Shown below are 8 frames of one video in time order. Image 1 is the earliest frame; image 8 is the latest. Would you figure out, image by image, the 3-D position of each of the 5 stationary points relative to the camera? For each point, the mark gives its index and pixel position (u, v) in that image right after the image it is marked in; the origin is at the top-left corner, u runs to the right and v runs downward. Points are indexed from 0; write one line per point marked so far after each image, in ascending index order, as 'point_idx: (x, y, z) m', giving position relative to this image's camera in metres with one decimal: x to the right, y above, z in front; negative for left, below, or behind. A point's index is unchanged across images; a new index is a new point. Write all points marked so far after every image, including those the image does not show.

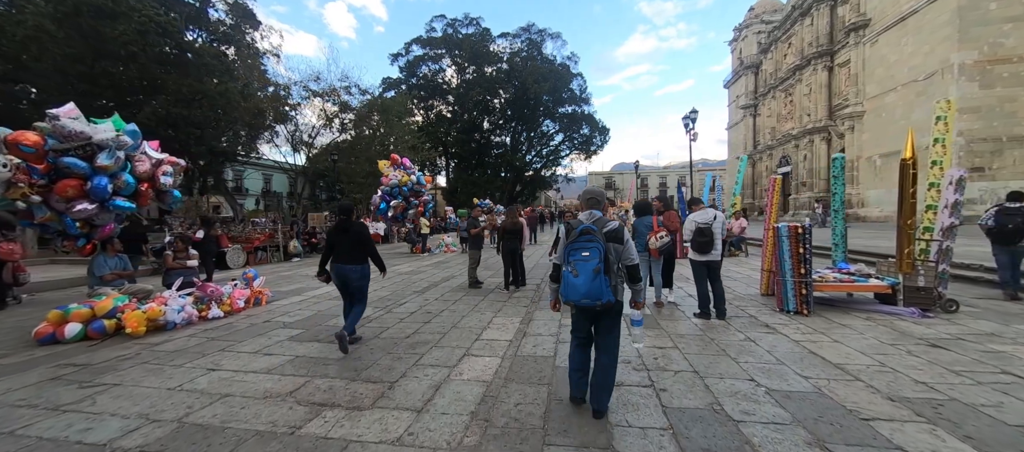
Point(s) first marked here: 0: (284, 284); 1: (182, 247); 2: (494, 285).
0: (-5.2, -1.3, +8.5) m
1: (-5.4, -0.3, +6.1) m
2: (-0.4, -1.3, +7.9) m
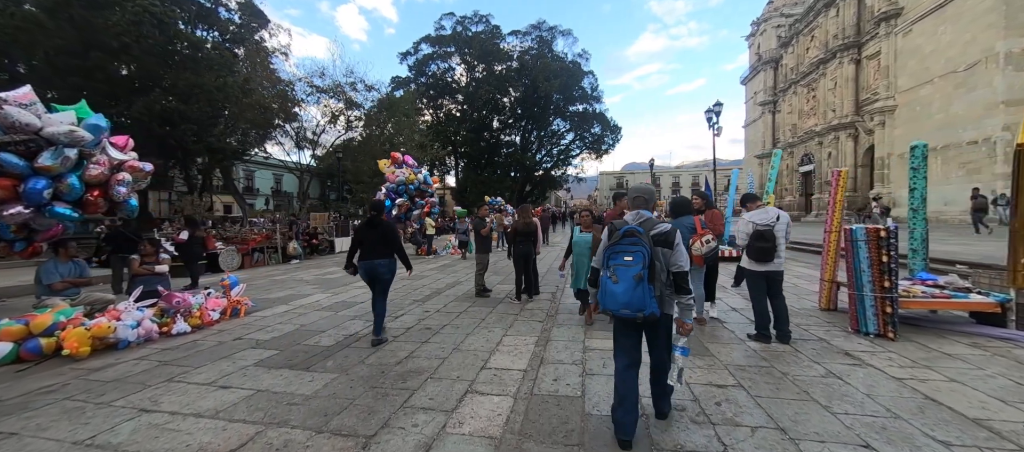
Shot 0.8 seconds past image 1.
0: (-4.9, -1.3, +7.8) m
1: (-5.2, -0.3, +5.4) m
2: (-0.1, -1.3, +7.0) m
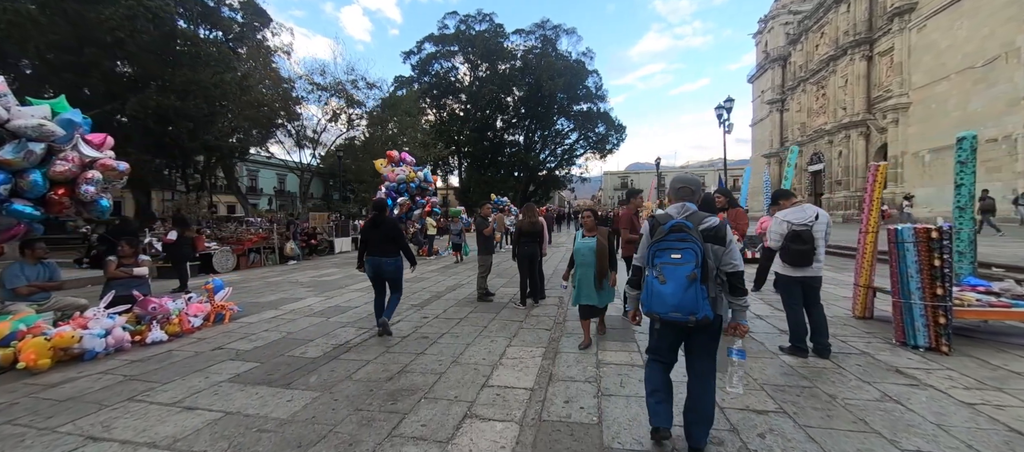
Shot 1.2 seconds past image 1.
0: (-4.9, -1.3, +7.4) m
1: (-5.2, -0.3, +5.0) m
2: (-0.1, -1.3, +6.6) m
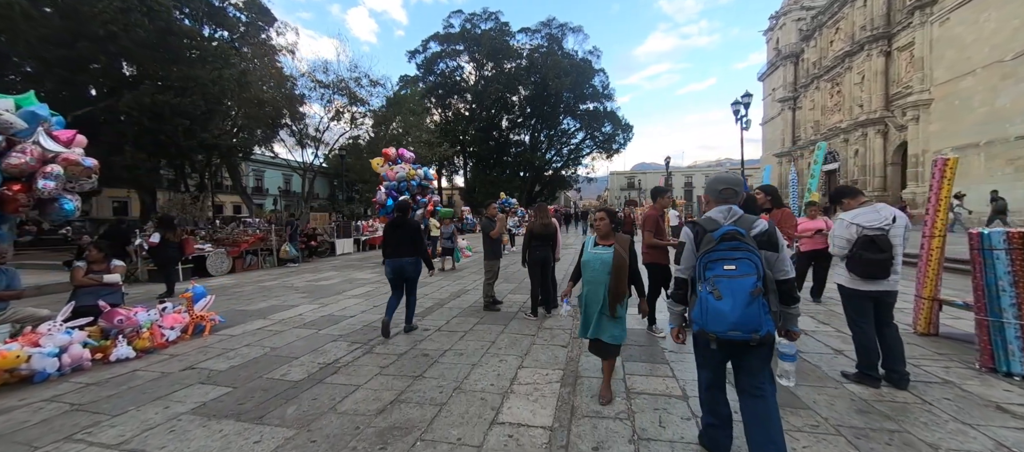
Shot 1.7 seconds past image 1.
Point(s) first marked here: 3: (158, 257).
0: (-4.7, -1.4, +6.9) m
1: (-5.0, -0.4, +4.5) m
2: (+0.1, -1.3, +6.0) m
3: (-6.7, -0.6, +7.1) m
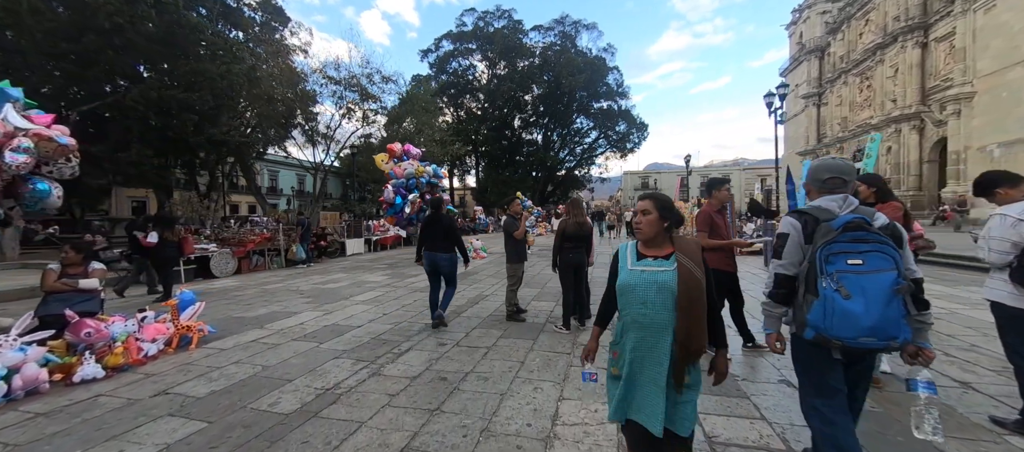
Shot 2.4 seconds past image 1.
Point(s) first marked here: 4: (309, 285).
0: (-4.3, -1.3, +6.3) m
1: (-4.7, -0.3, +4.0) m
2: (+0.5, -1.3, +5.3) m
3: (-6.3, -0.6, +6.6) m
4: (-4.4, -1.3, +8.2) m
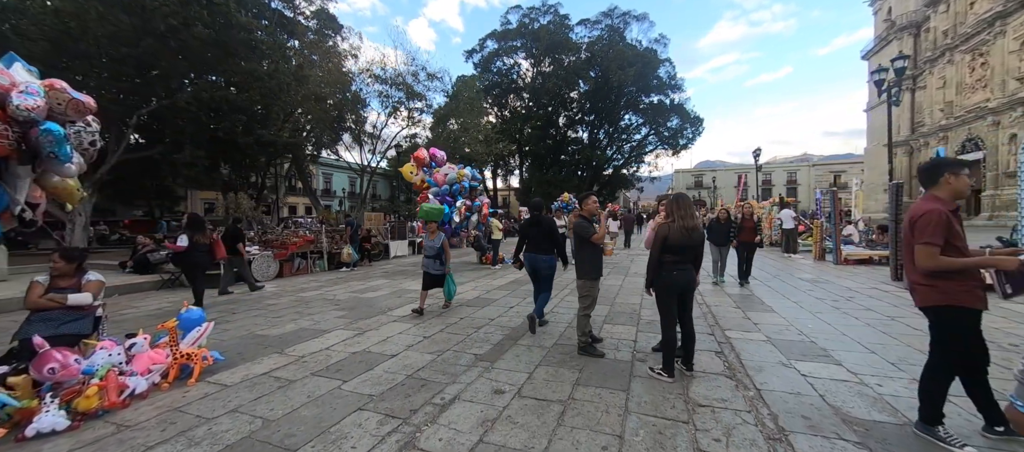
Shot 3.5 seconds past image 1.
0: (-3.4, -1.4, +5.6) m
1: (-4.0, -0.4, +3.3) m
2: (+1.2, -1.3, +4.0) m
3: (-5.3, -0.6, +6.1) m
4: (-3.3, -1.3, +7.4) m
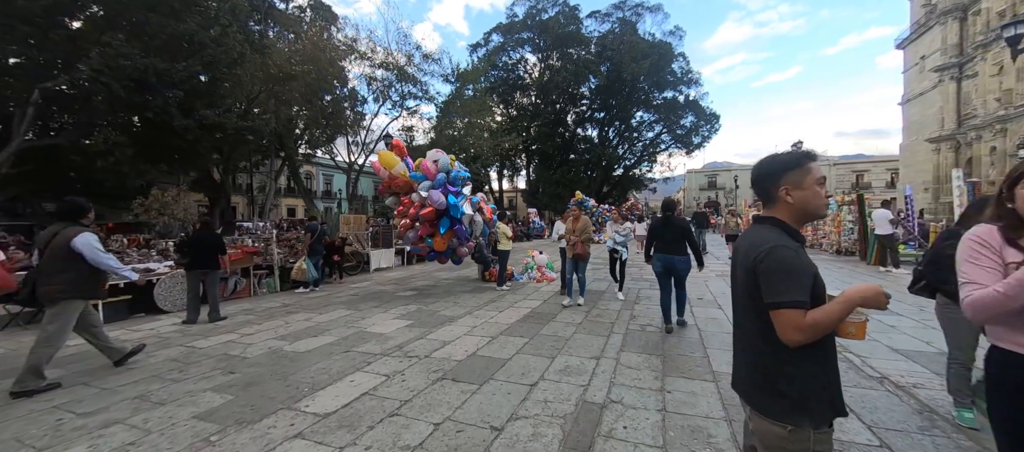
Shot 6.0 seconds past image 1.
0: (-3.2, -1.5, +2.9) m
1: (-3.9, -0.5, +0.6) m
2: (+1.4, -1.4, +1.3) m
3: (-5.1, -0.7, +3.4) m
4: (-3.1, -1.4, +4.7) m
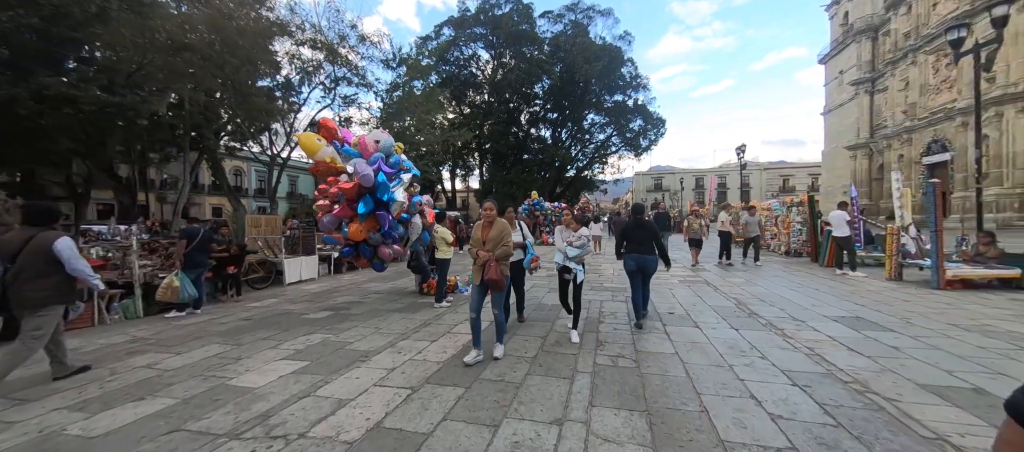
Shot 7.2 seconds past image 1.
0: (-3.6, -1.5, +1.2) m
1: (-4.0, -0.5, -1.1) m
2: (+1.2, -1.5, +0.2) m
3: (-5.6, -0.8, +1.5) m
4: (-3.7, -1.5, +3.0) m
